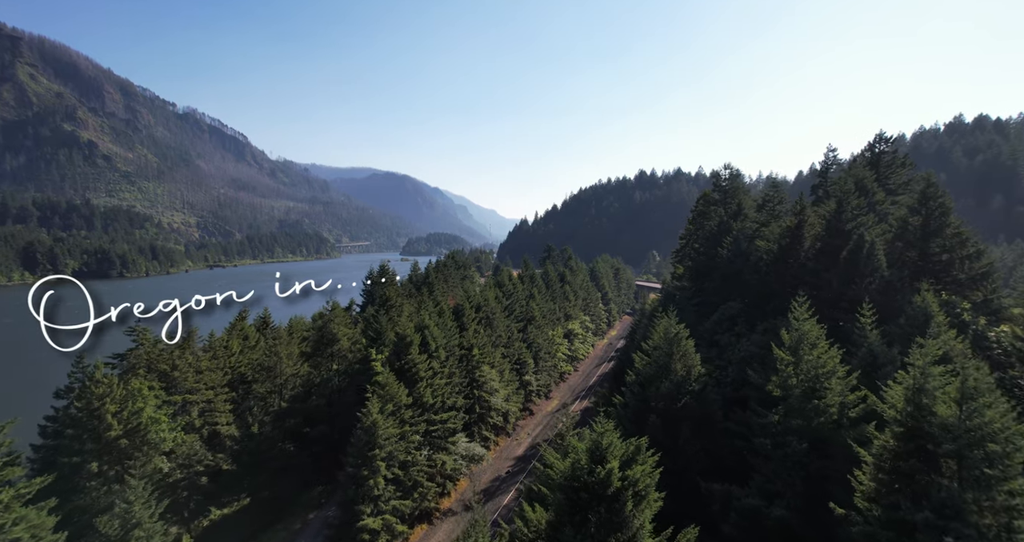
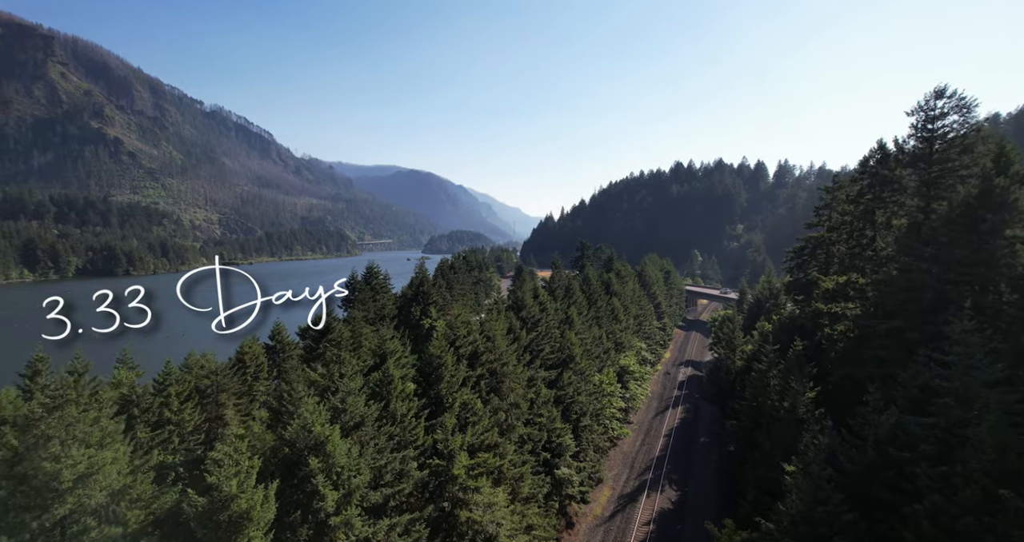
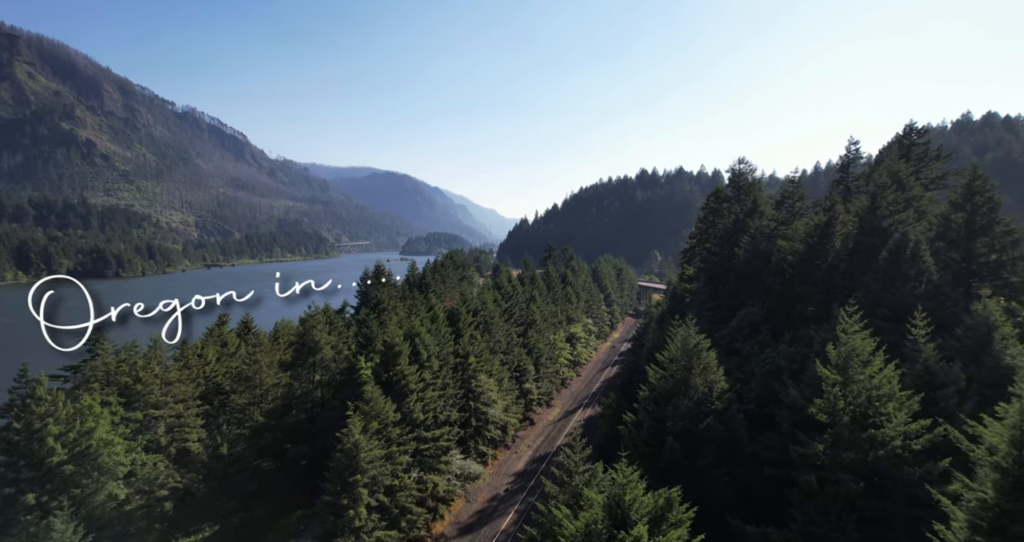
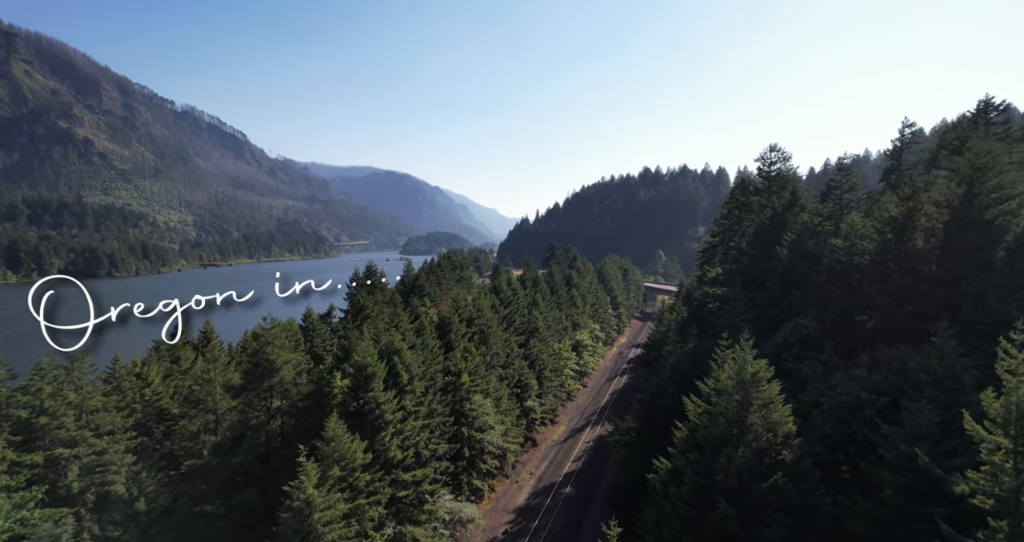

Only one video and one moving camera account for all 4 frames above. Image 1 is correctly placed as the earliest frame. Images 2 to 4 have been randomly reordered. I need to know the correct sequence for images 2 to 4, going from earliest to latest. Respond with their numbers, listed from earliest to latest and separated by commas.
3, 4, 2
